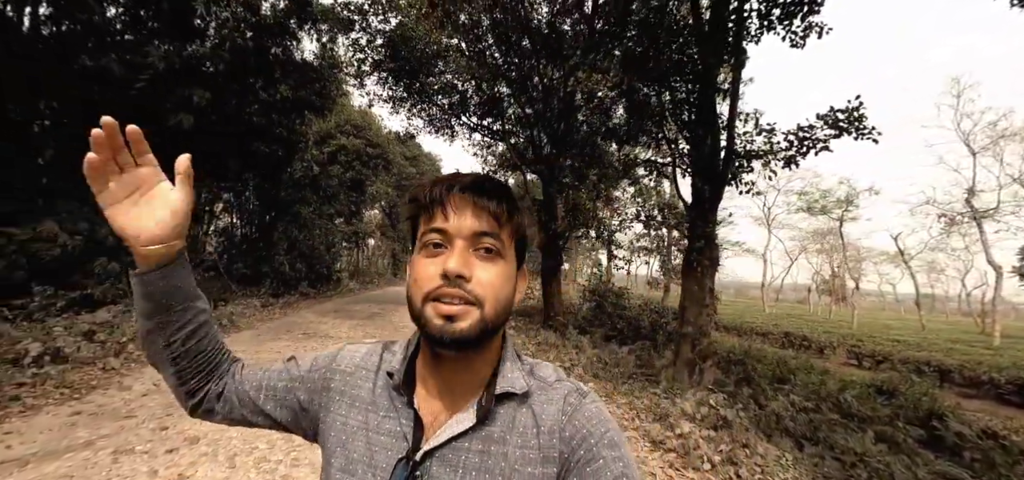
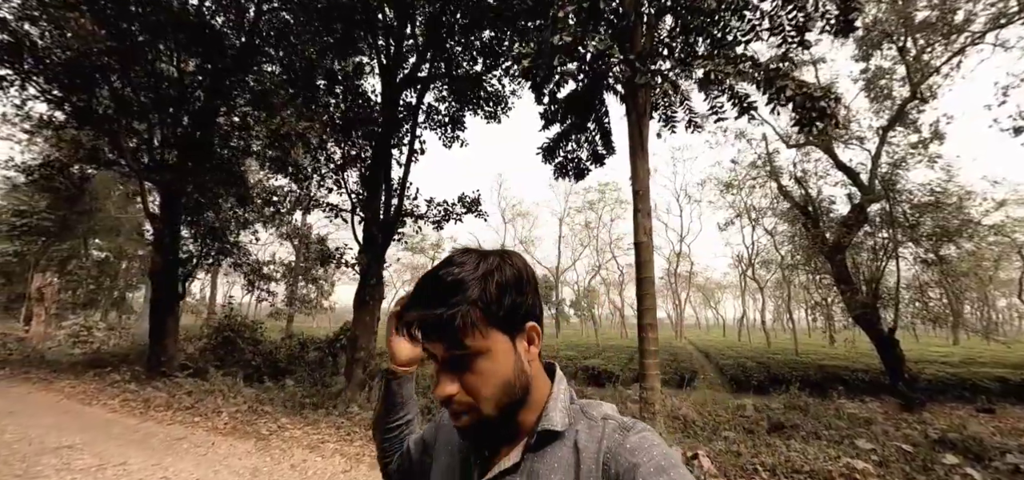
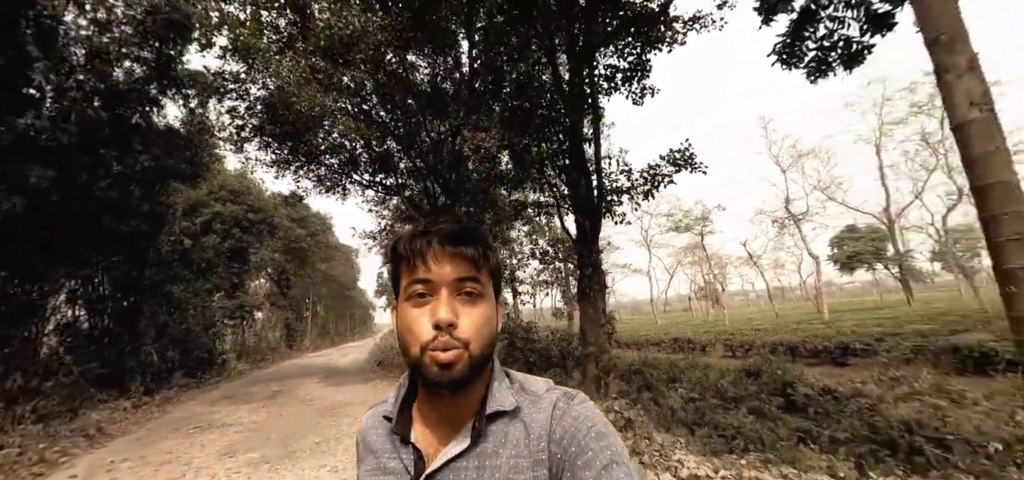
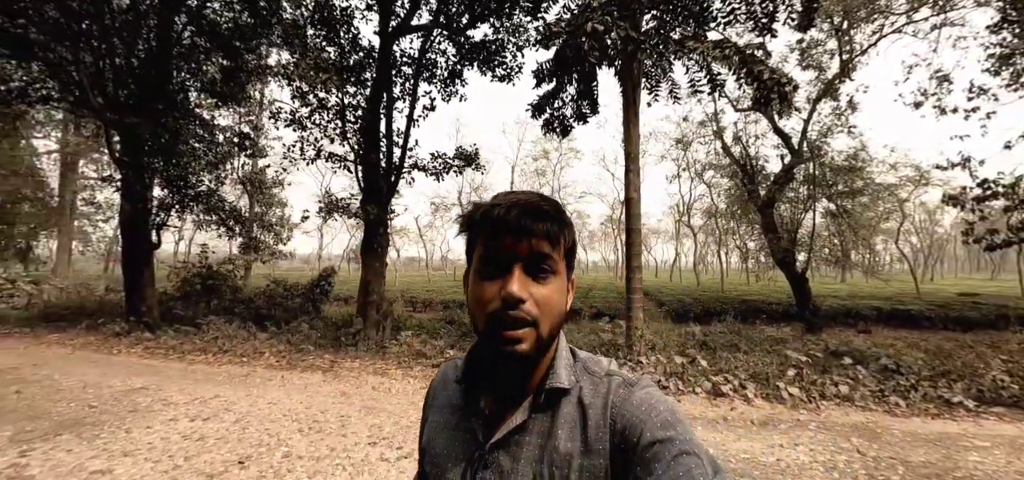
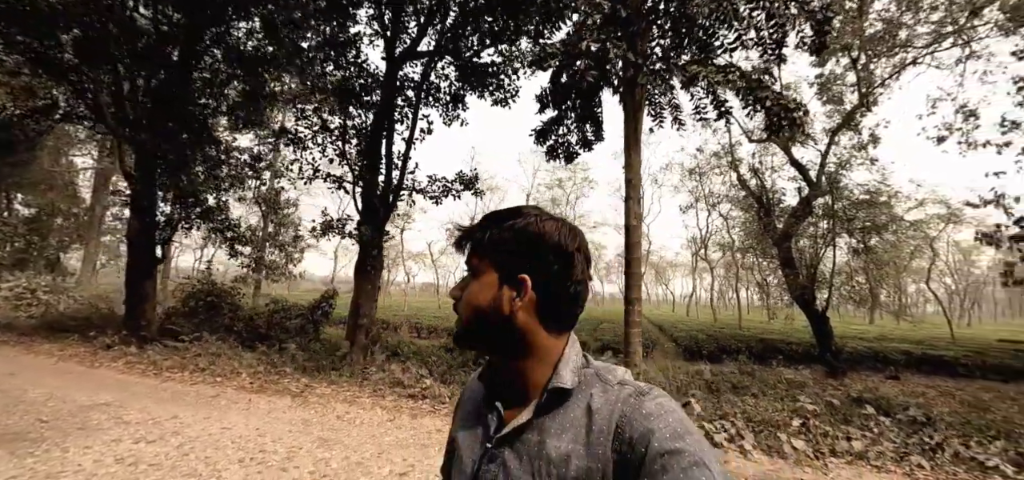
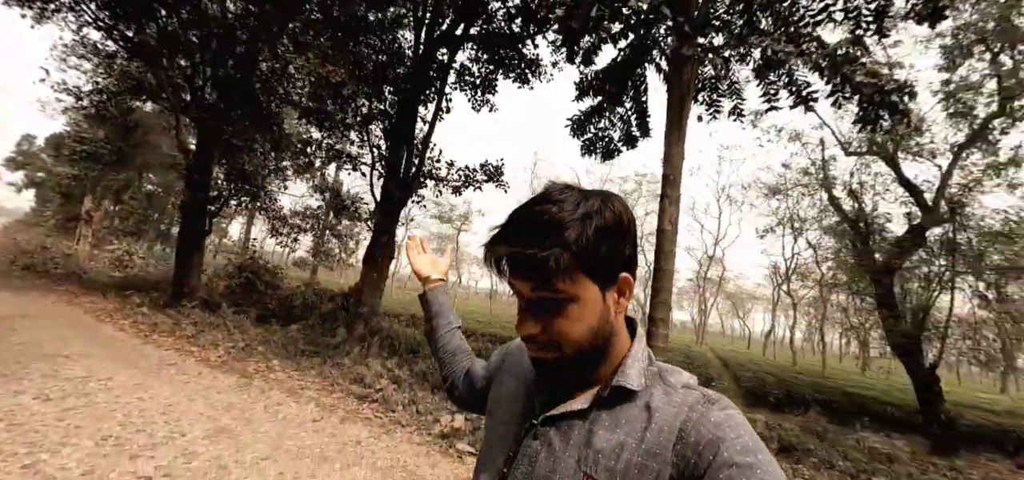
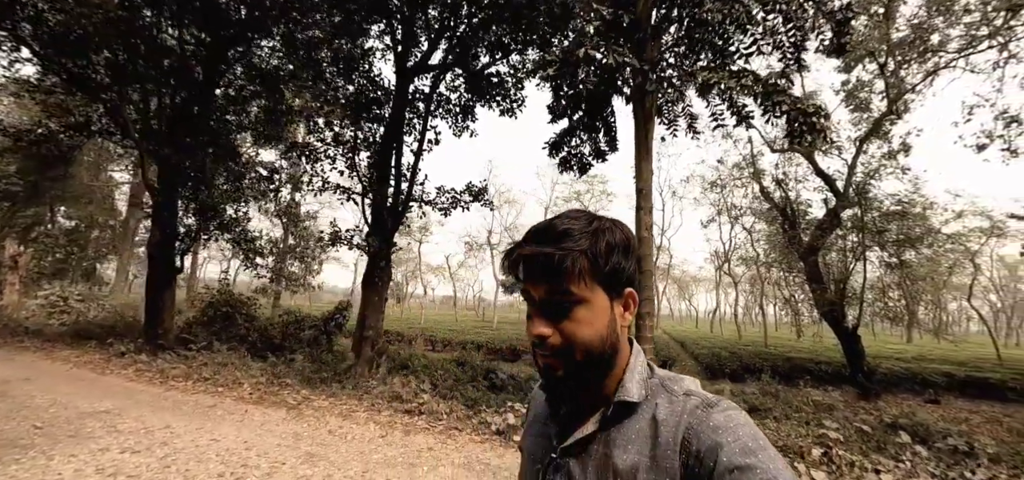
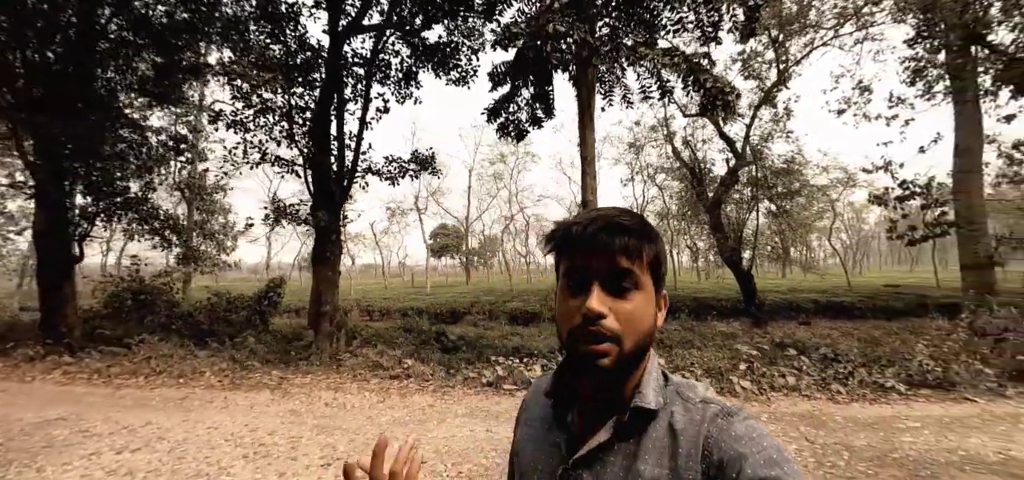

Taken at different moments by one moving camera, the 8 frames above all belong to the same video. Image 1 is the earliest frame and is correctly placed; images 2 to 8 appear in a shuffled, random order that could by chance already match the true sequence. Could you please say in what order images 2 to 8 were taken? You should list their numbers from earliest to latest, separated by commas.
3, 6, 2, 7, 5, 8, 4
